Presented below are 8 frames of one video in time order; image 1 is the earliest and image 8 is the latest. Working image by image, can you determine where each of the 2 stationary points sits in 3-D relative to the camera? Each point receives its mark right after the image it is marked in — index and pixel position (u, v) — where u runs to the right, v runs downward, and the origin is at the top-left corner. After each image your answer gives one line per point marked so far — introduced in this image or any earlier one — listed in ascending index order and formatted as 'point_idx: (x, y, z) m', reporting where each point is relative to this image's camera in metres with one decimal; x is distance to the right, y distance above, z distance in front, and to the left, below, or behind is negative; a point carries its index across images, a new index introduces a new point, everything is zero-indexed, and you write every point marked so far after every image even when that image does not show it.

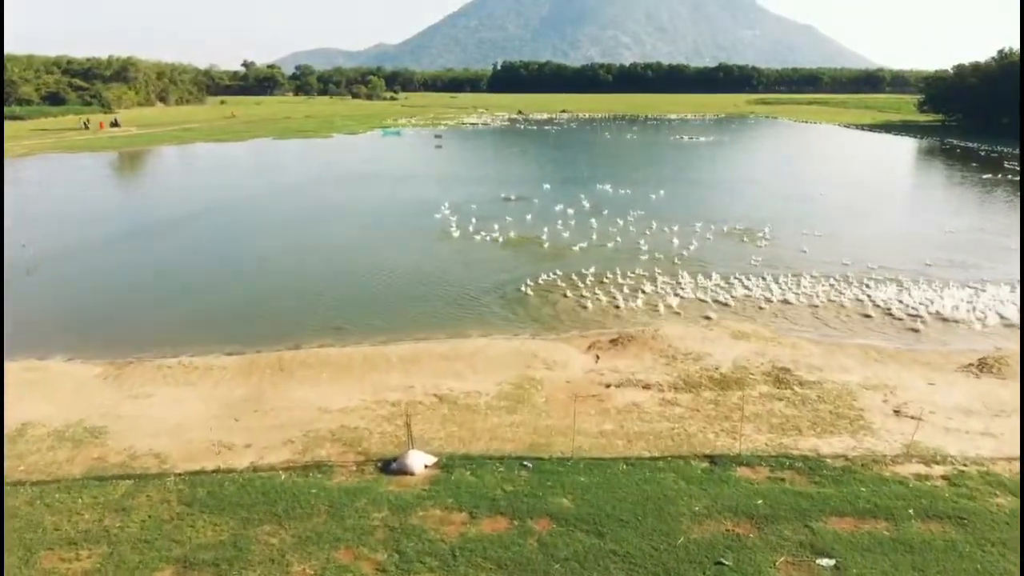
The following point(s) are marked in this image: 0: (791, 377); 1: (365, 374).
0: (+5.7, -1.8, +13.2) m
1: (-3.1, -1.8, +13.5) m
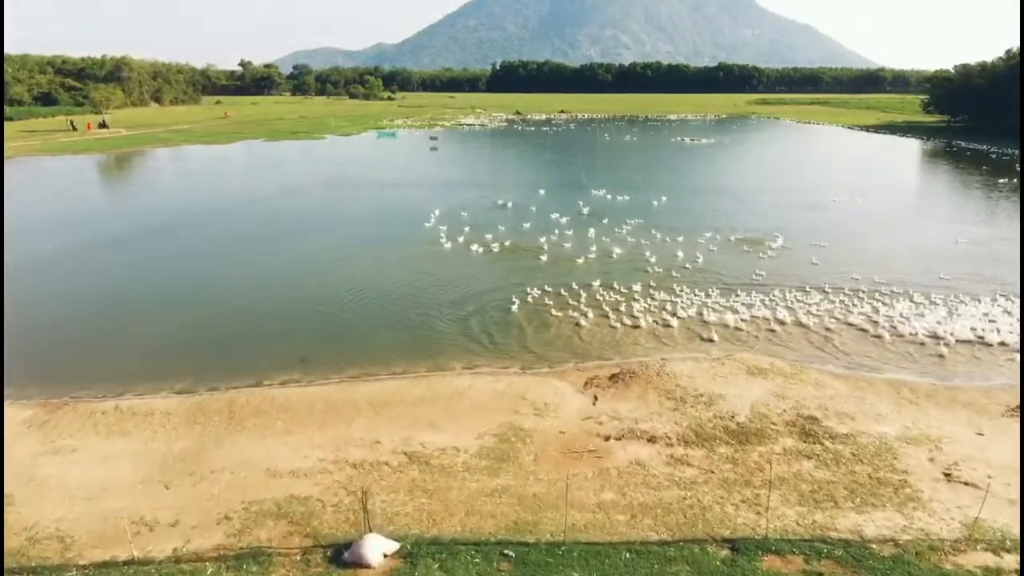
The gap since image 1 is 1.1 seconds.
0: (+5.5, -2.5, +11.4) m
1: (-3.4, -2.5, +11.7) m
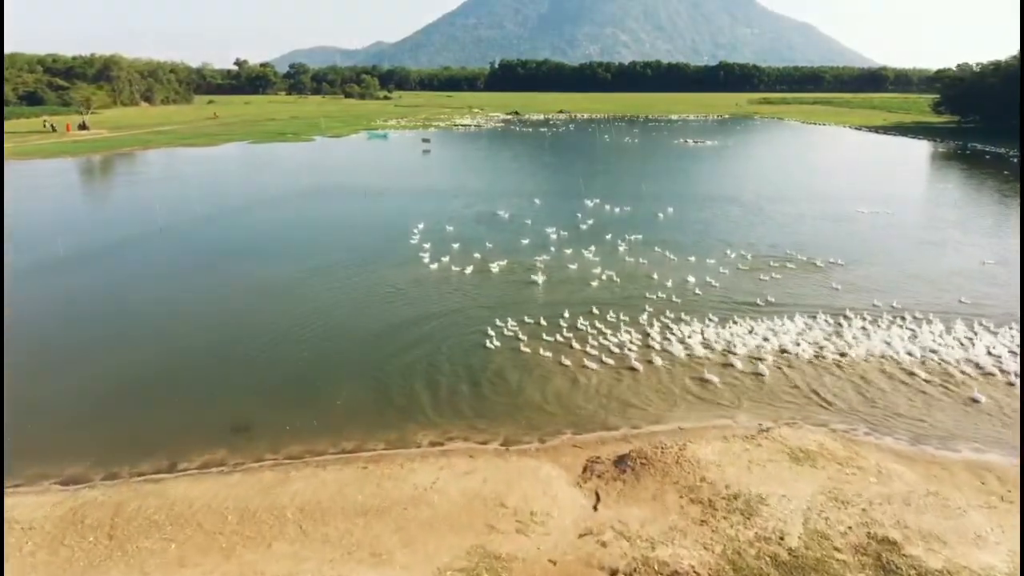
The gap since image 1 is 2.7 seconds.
0: (+5.1, -3.5, +8.4) m
1: (-3.7, -3.5, +8.7) m
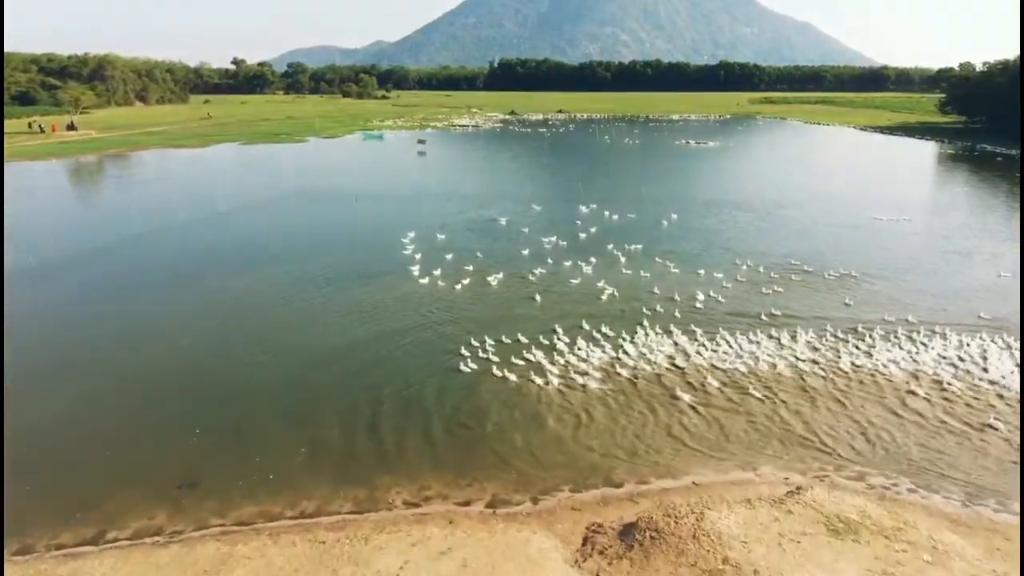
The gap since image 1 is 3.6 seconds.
0: (+4.9, -4.1, +6.7) m
1: (-3.9, -4.1, +7.0) m
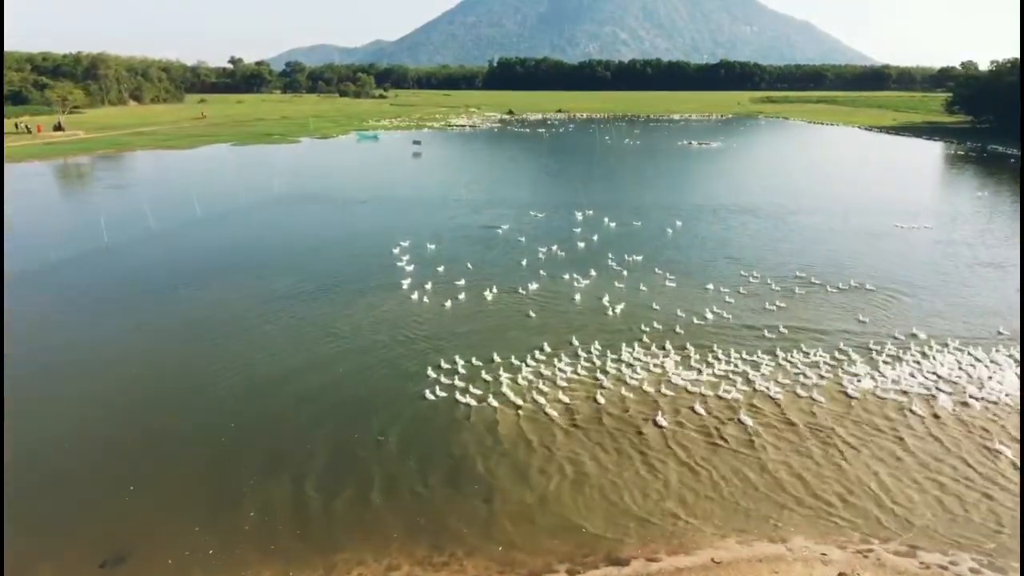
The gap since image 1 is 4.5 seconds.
0: (+4.7, -4.7, +4.9) m
1: (-4.1, -4.7, +5.2) m
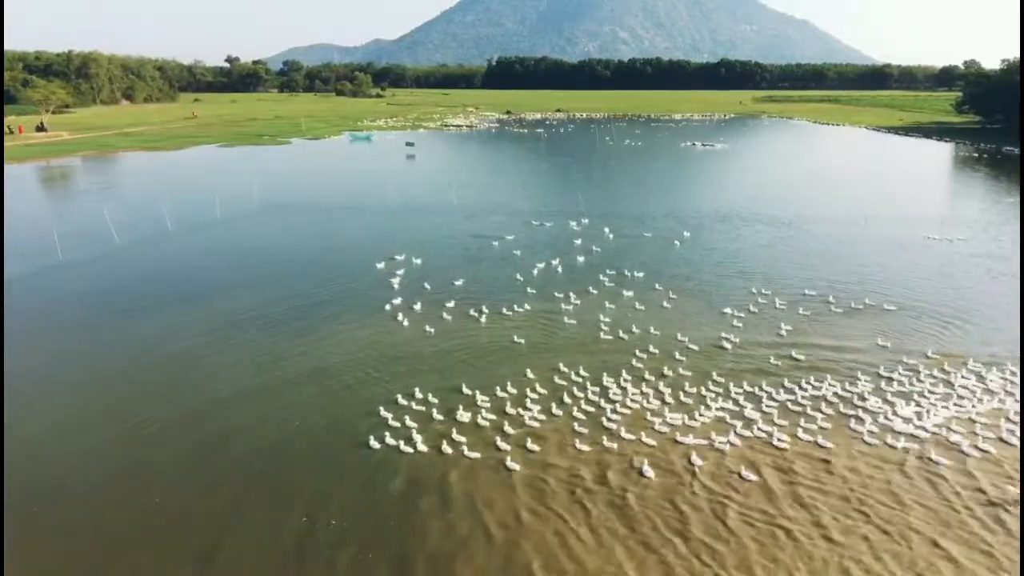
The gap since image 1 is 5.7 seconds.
0: (+4.5, -5.5, +2.6) m
1: (-4.3, -5.5, +2.9) m
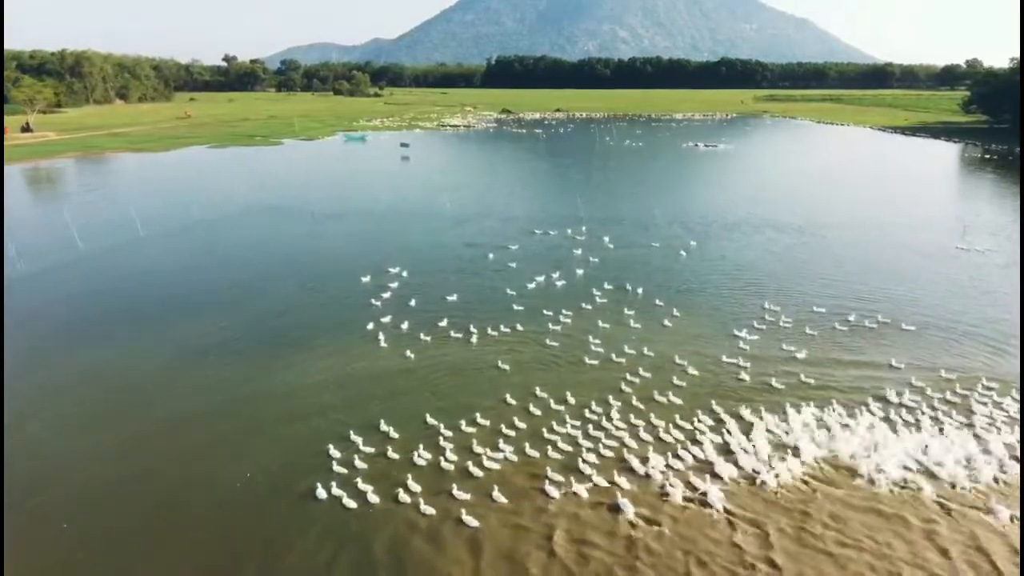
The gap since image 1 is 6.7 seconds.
0: (+4.3, -6.0, +0.9) m
1: (-4.5, -6.0, +1.1) m
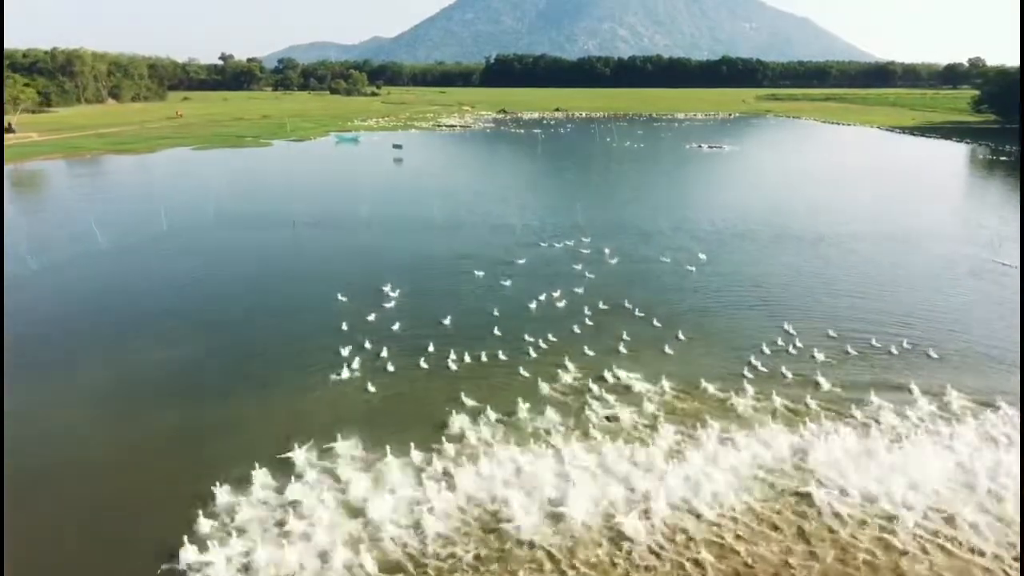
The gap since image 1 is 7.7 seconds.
0: (+4.1, -6.7, -1.3) m
1: (-4.7, -6.8, -1.1) m
